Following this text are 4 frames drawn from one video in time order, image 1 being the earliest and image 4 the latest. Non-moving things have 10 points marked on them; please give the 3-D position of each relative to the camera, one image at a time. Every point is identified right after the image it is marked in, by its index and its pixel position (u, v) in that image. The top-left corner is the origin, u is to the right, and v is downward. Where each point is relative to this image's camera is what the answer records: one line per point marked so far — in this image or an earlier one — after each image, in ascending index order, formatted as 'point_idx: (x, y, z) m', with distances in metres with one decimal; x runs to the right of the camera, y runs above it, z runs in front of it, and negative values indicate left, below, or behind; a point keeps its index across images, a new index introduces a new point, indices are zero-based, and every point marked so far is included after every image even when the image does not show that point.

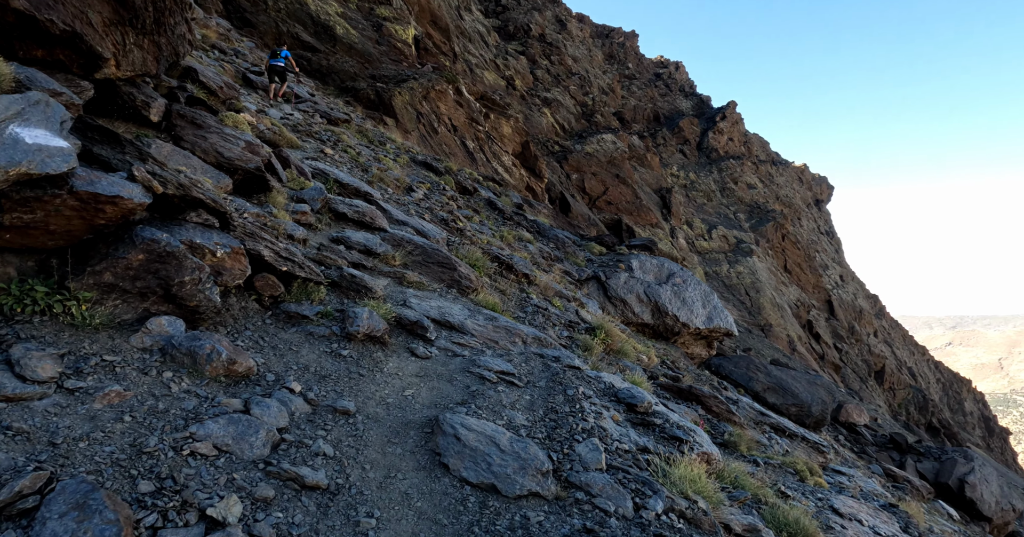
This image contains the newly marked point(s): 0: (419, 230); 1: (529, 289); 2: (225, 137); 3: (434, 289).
0: (-1.9, +0.8, +12.7) m
1: (+0.4, -0.5, +13.9) m
2: (-5.4, +2.4, +11.5) m
3: (-1.3, -0.3, +10.0) m
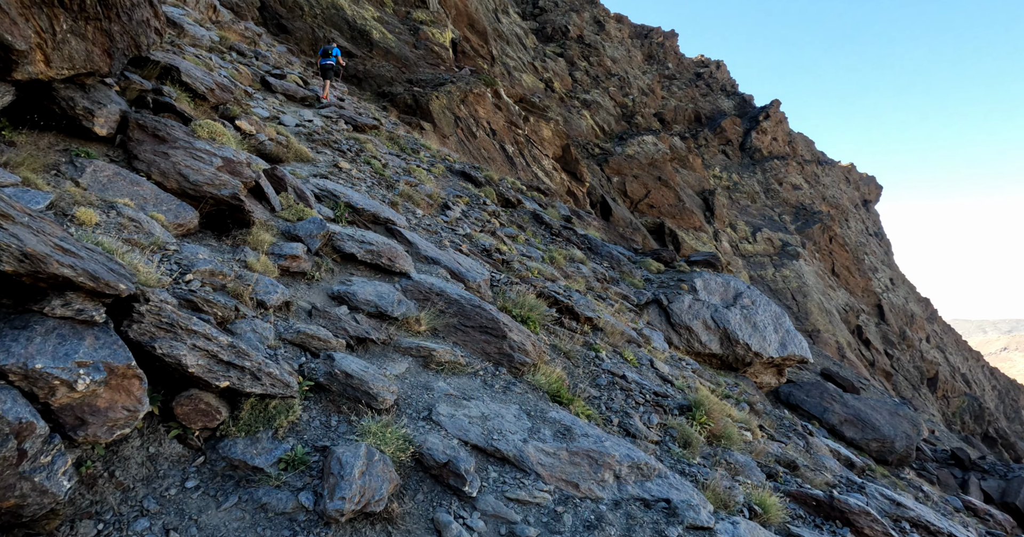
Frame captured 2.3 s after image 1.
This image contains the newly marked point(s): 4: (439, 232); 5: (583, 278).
0: (-0.9, 0.0, +9.7) m
1: (+1.5, -1.3, +10.7) m
2: (-4.4, +1.6, +8.6) m
3: (-0.4, -1.2, +6.9) m
4: (-1.4, +0.7, +12.0) m
5: (+2.3, -0.3, +19.8) m
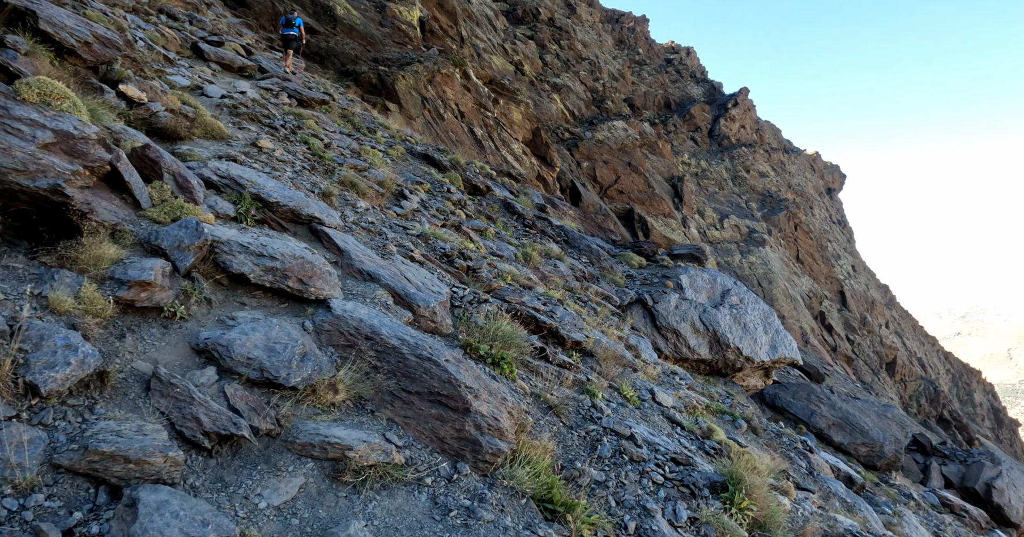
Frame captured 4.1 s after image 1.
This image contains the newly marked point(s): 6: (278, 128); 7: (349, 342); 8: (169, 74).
0: (-1.3, -0.3, +7.0) m
1: (+1.1, -1.5, +8.2) m
2: (-4.7, +1.4, +5.8) m
3: (-0.7, -1.5, +4.3) m
4: (-1.9, +0.5, +9.3) m
5: (+1.4, -0.3, +17.3) m
6: (-5.0, +3.0, +13.0) m
7: (-1.4, -0.7, +5.3) m
8: (-7.9, +4.5, +14.1) m
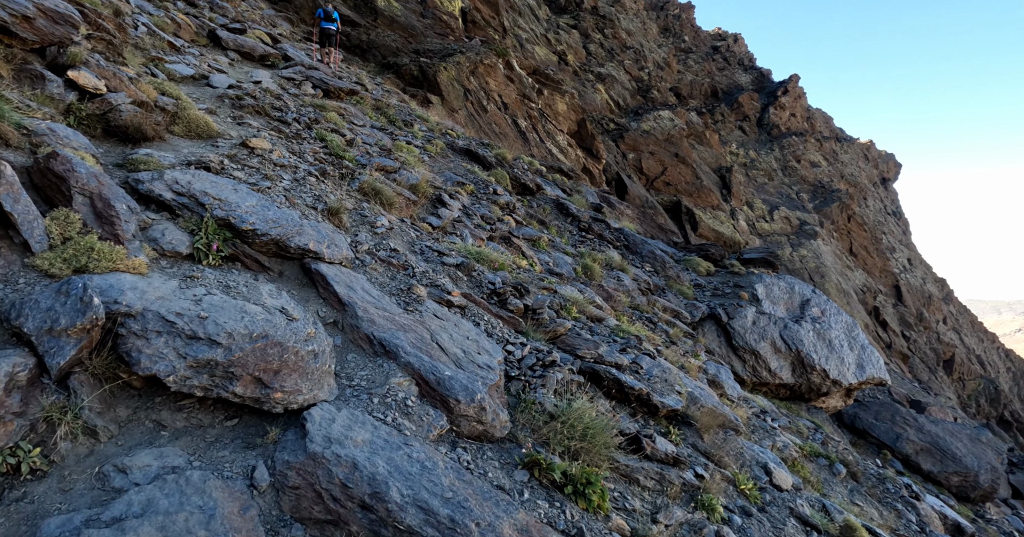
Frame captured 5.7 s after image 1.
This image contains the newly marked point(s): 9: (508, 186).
0: (-0.6, -0.8, +4.6) m
1: (+1.8, -2.0, +5.6) m
2: (-4.1, +0.8, +3.5) m
3: (-0.2, -2.0, +1.8) m
4: (-1.0, +0.1, +6.9) m
5: (+2.8, -0.7, +14.7) m
6: (-3.9, +2.6, +10.7) m
7: (-0.9, -1.2, +2.9) m
8: (-6.7, +4.1, +12.1) m
9: (-0.1, +2.4, +18.0) m
